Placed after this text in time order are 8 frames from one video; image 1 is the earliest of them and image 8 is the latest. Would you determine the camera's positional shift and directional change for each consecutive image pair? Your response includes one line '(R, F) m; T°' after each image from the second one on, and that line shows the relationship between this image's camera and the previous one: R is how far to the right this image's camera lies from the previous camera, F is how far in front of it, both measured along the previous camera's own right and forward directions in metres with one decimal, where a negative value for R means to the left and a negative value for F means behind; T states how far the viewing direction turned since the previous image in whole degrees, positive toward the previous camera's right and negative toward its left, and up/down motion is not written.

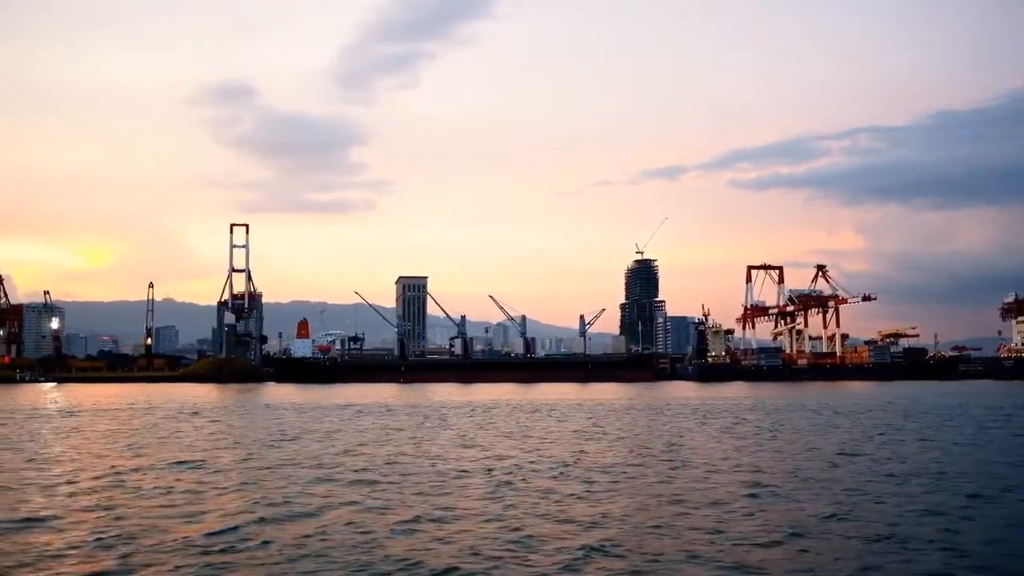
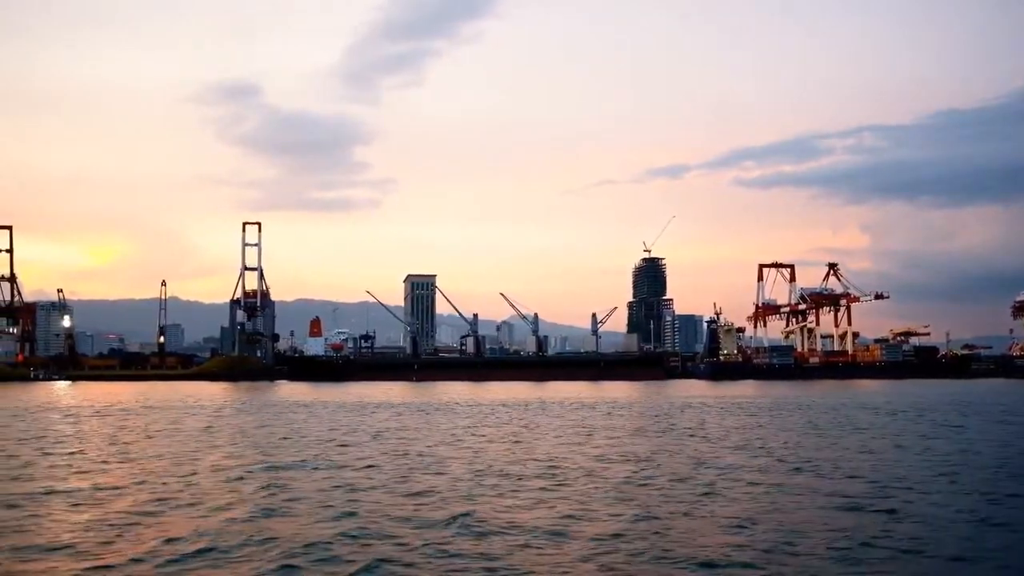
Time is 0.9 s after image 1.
(-0.6, 0.0) m; 0°
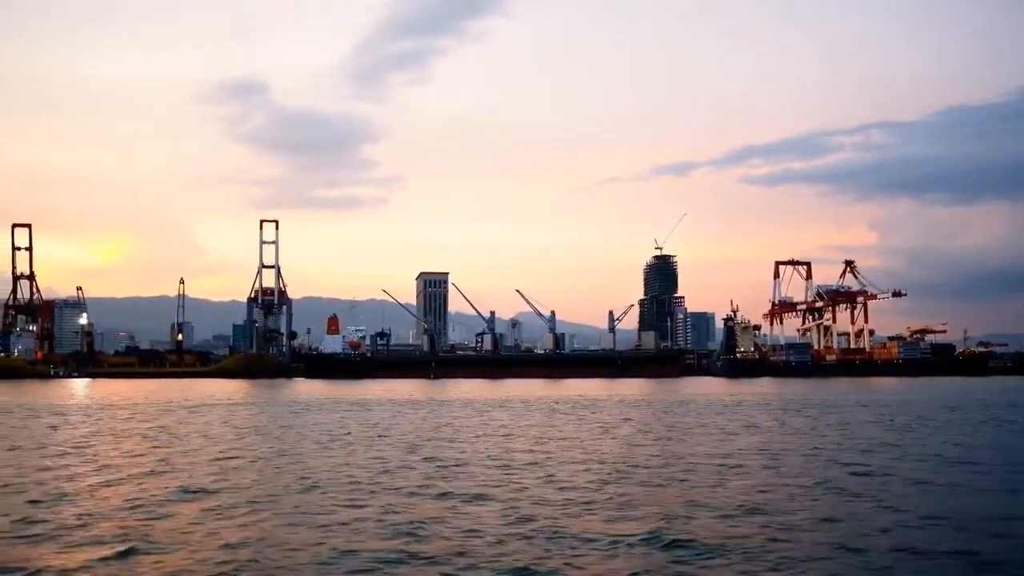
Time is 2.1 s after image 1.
(-0.7, 0.0) m; 0°
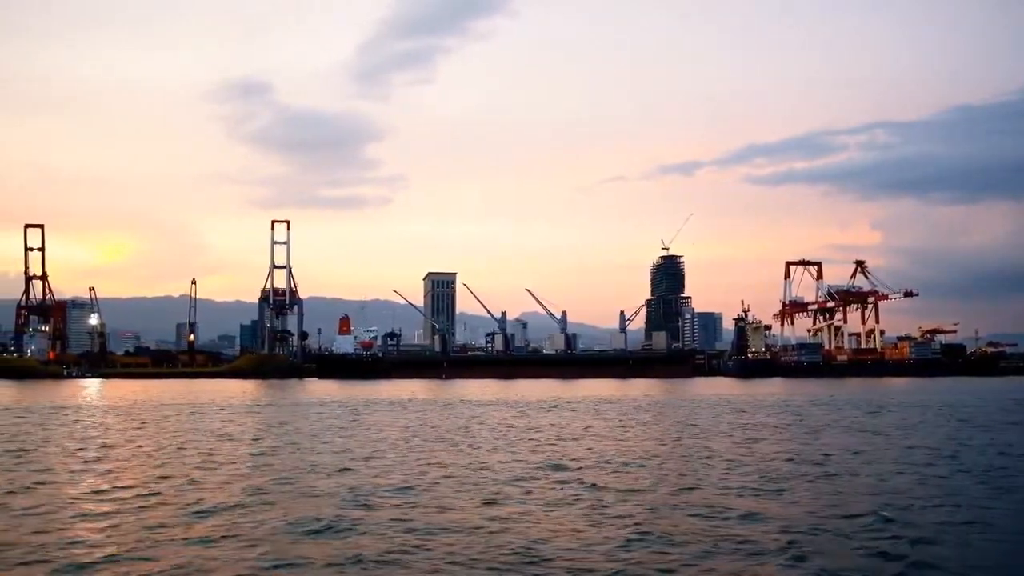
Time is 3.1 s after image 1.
(-0.6, 0.0) m; 0°
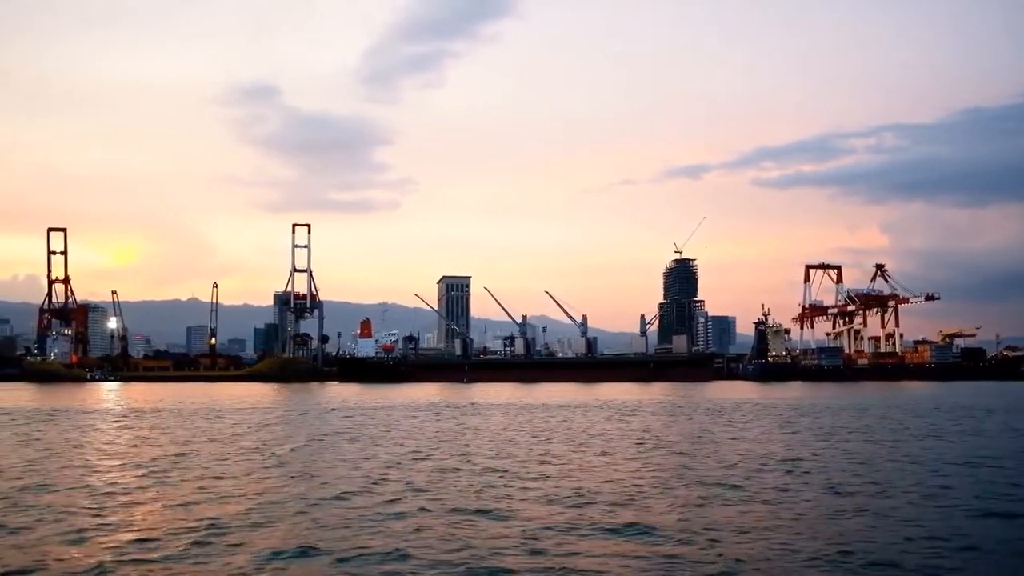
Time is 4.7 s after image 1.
(-0.9, 0.0) m; 0°
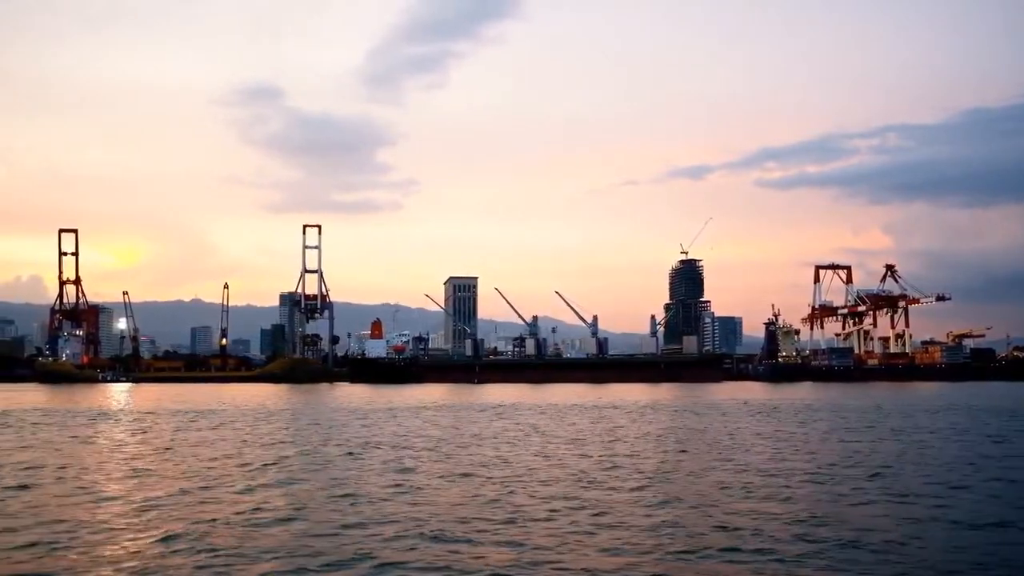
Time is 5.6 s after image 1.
(-0.6, 0.0) m; 0°
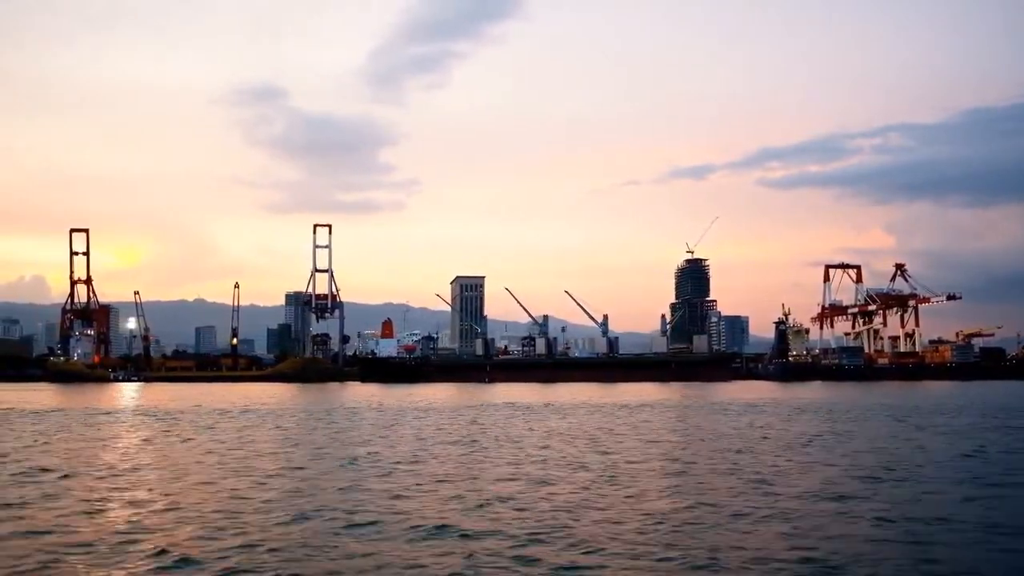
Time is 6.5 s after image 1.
(-0.6, 0.0) m; 0°
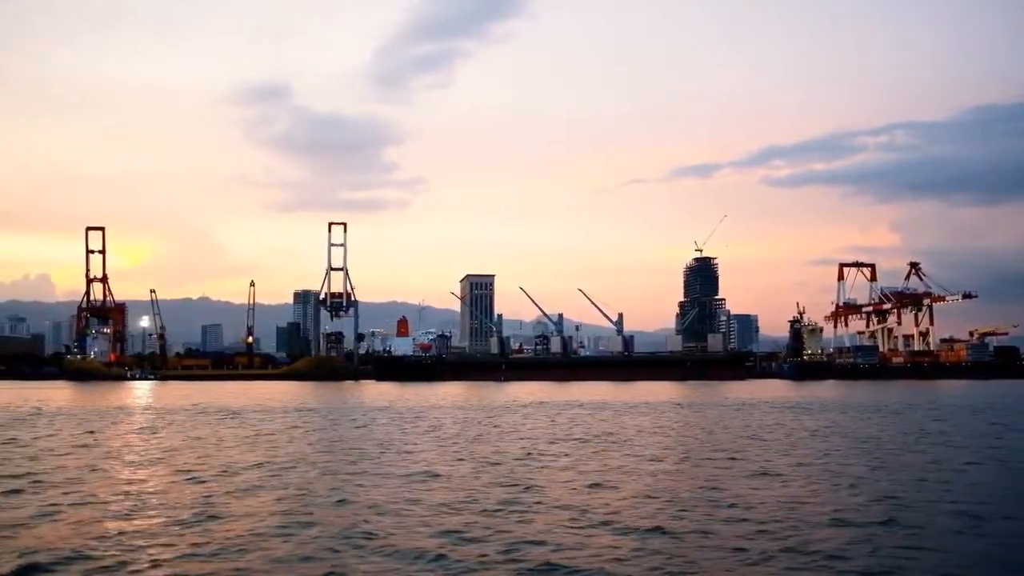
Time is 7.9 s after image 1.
(-0.8, 0.0) m; 0°
